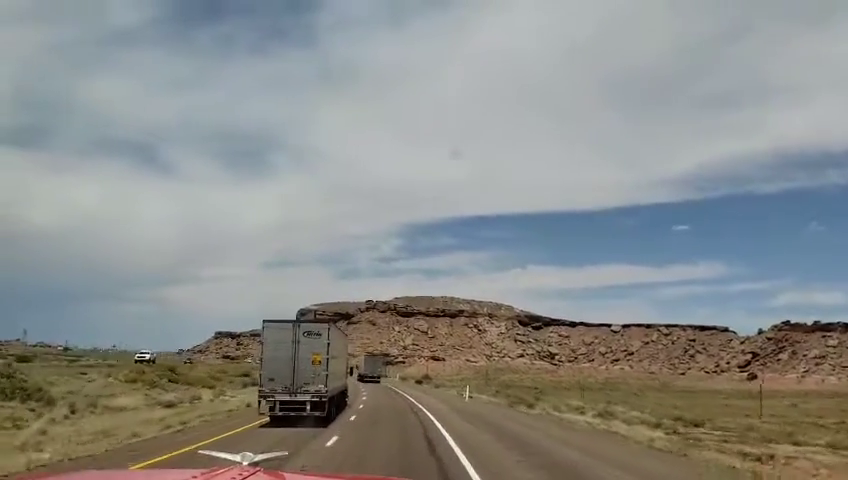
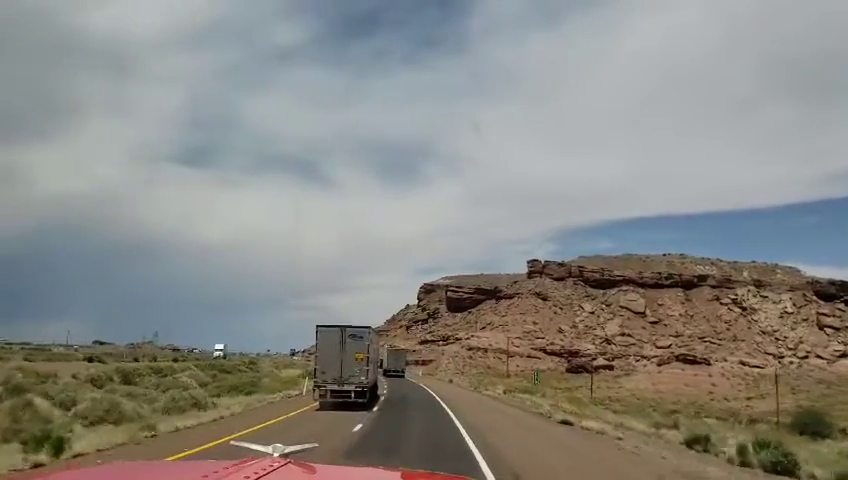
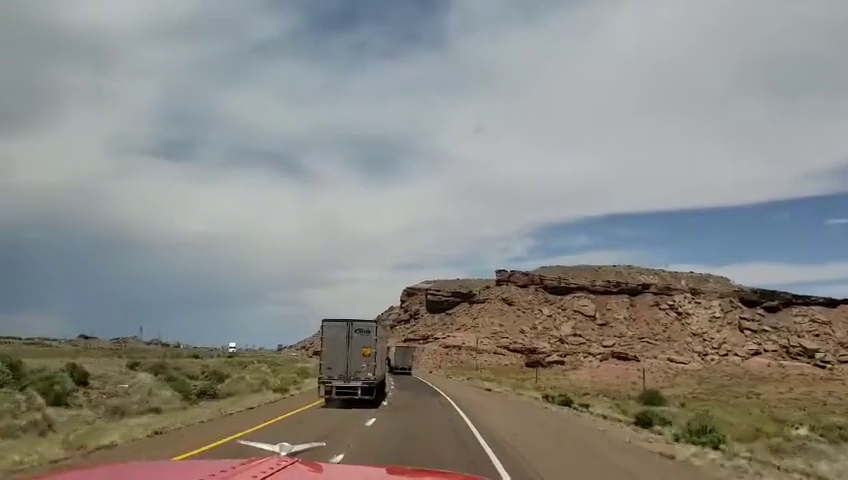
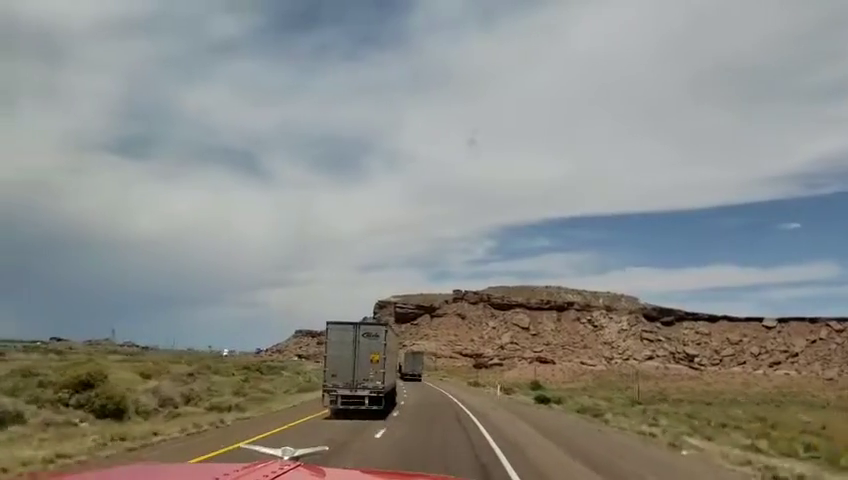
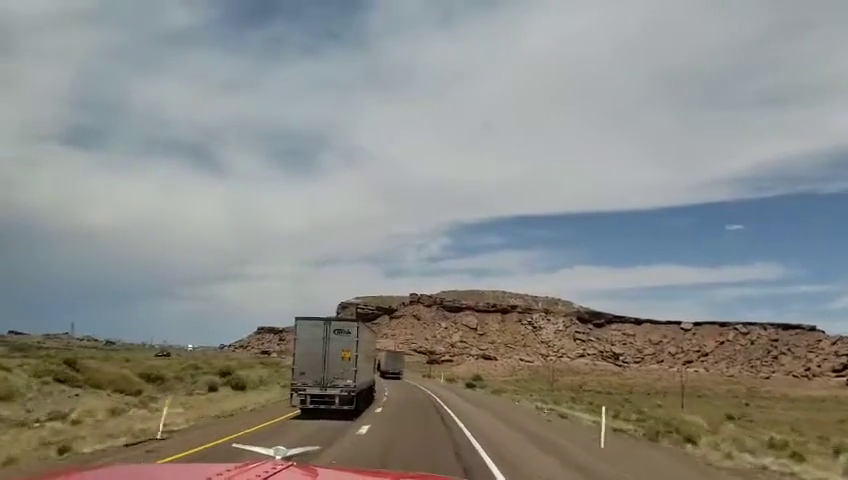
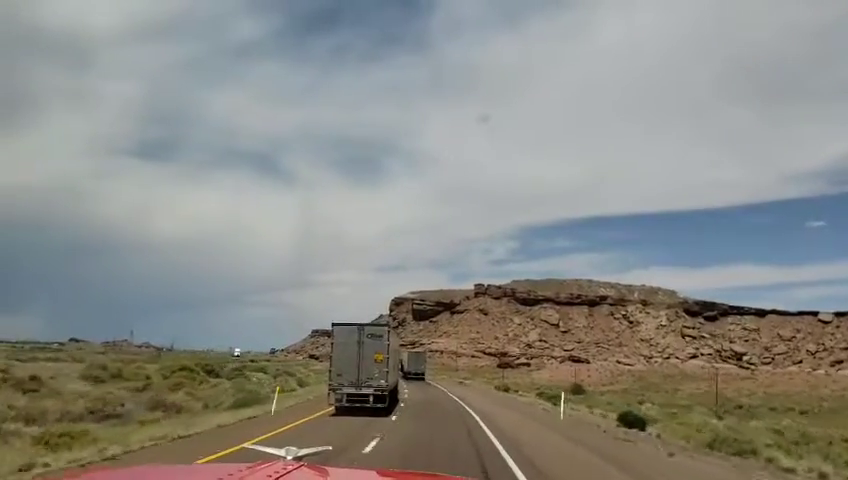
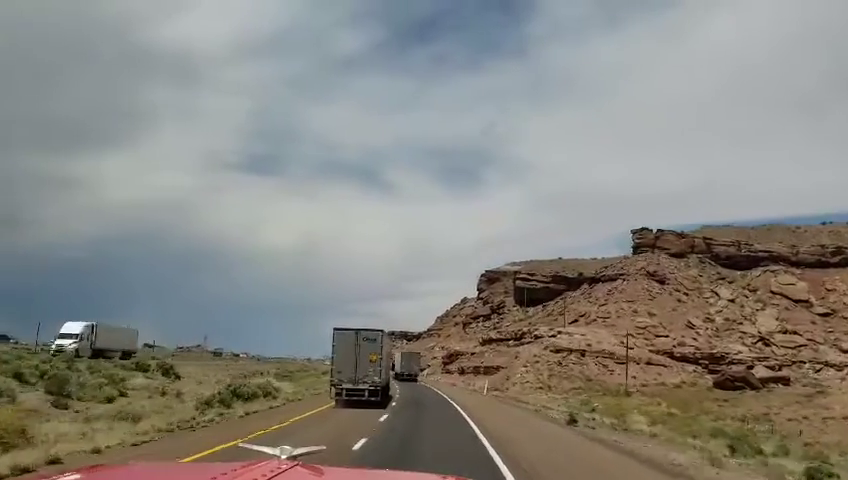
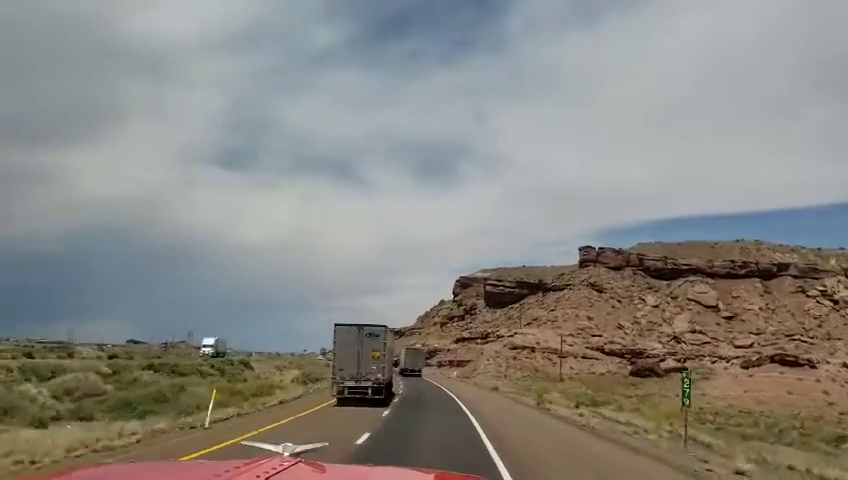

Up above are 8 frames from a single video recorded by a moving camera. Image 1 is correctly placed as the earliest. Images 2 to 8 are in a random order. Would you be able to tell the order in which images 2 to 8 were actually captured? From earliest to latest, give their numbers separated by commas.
5, 4, 6, 3, 2, 8, 7
